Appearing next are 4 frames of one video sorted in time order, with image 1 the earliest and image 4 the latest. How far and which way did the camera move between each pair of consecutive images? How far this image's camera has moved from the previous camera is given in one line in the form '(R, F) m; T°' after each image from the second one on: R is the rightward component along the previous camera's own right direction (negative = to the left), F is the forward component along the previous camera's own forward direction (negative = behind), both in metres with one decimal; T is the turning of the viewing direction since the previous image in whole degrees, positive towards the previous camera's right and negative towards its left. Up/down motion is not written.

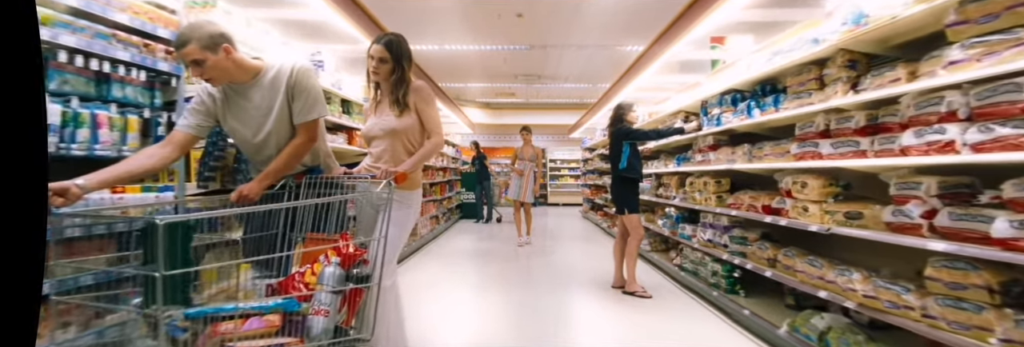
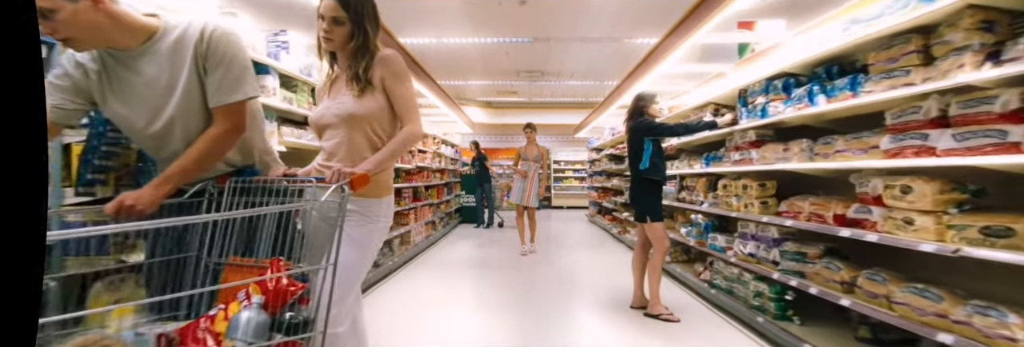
(0.0, +0.4) m; -1°
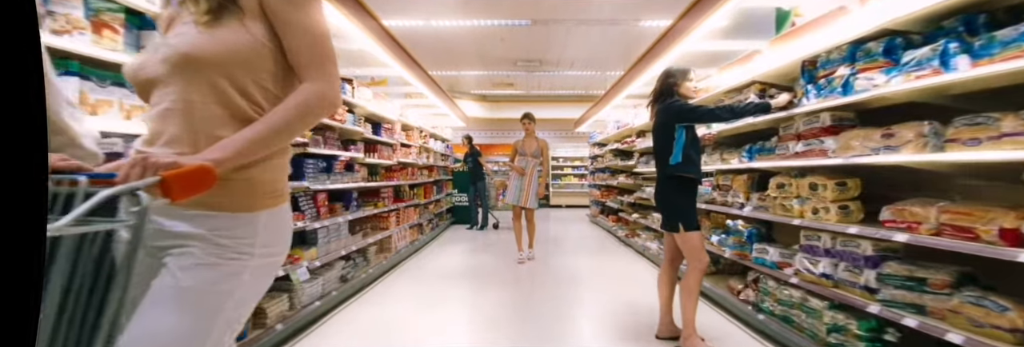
(0.0, +0.6) m; +1°
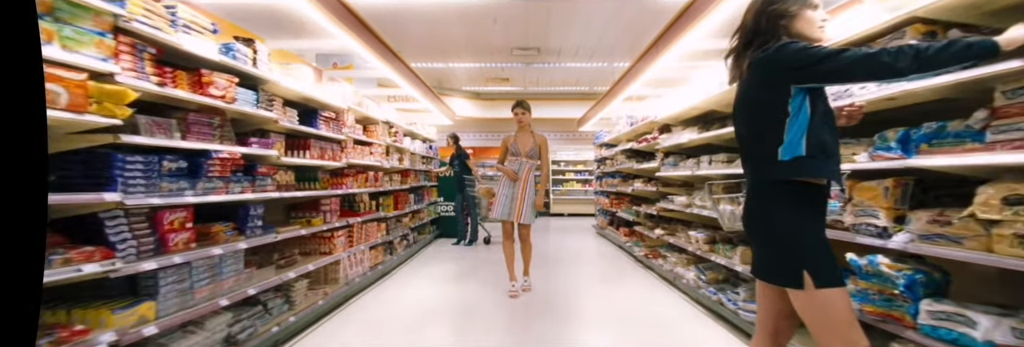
(+0.1, +1.0) m; 0°
